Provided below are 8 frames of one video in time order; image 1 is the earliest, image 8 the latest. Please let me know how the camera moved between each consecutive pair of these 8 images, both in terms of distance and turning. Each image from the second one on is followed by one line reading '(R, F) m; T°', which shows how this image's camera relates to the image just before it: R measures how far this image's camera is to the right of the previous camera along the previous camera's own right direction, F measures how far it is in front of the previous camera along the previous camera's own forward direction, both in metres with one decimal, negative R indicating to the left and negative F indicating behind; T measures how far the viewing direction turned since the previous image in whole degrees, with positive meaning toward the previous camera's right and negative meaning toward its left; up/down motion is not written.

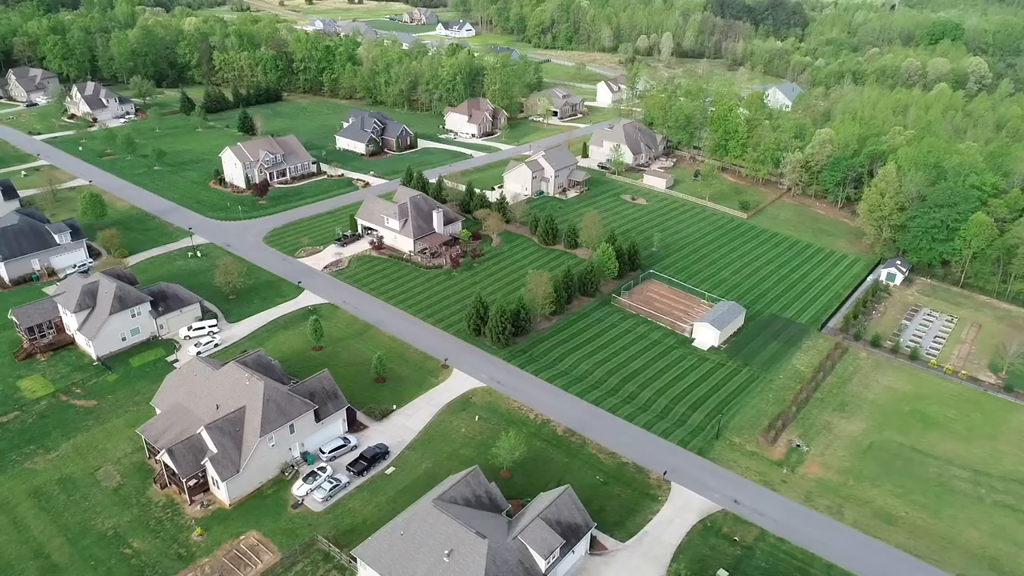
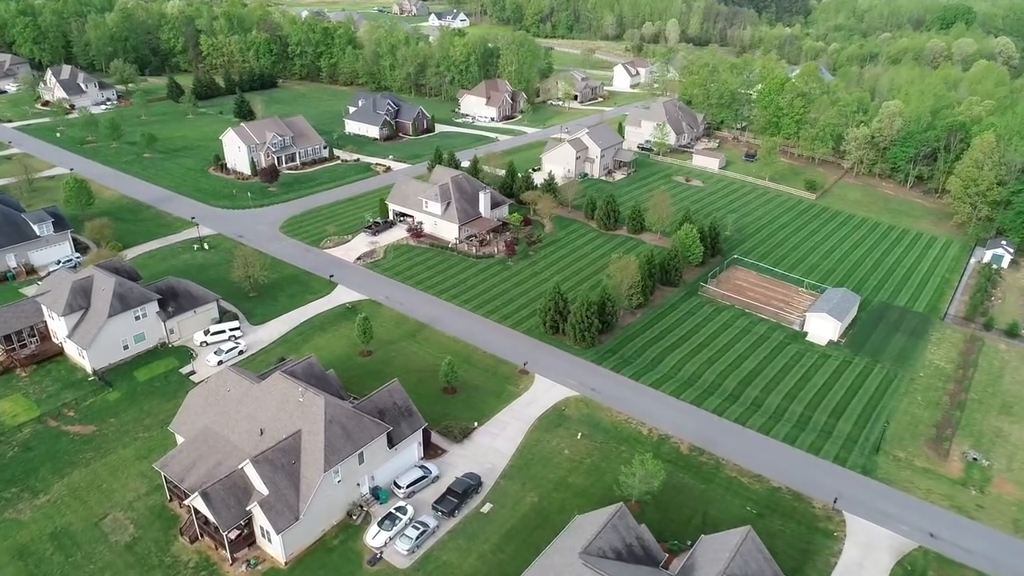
(-7.1, +9.8) m; +2°
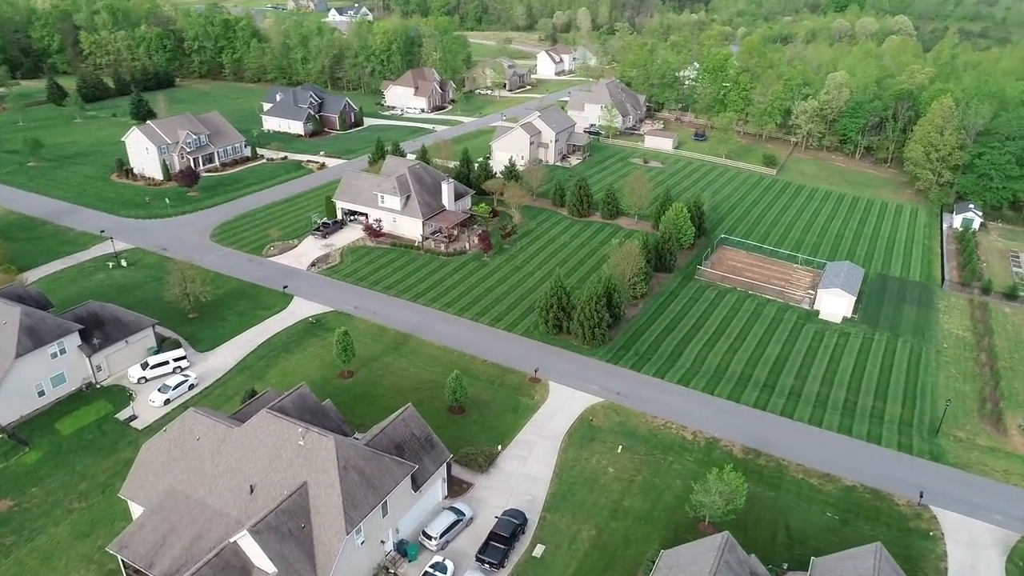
(-5.1, +6.4) m; +7°
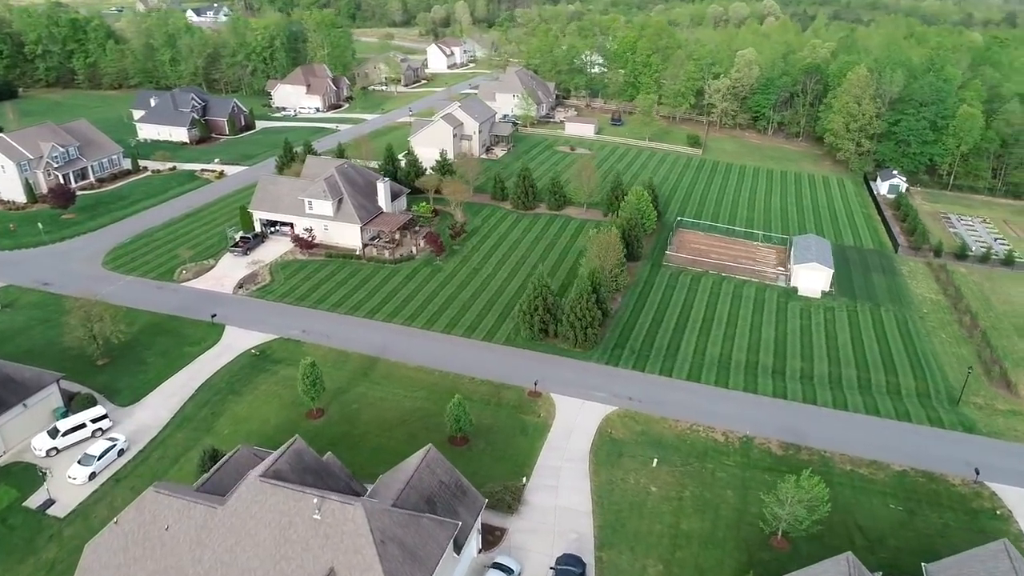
(-4.9, +5.3) m; +9°
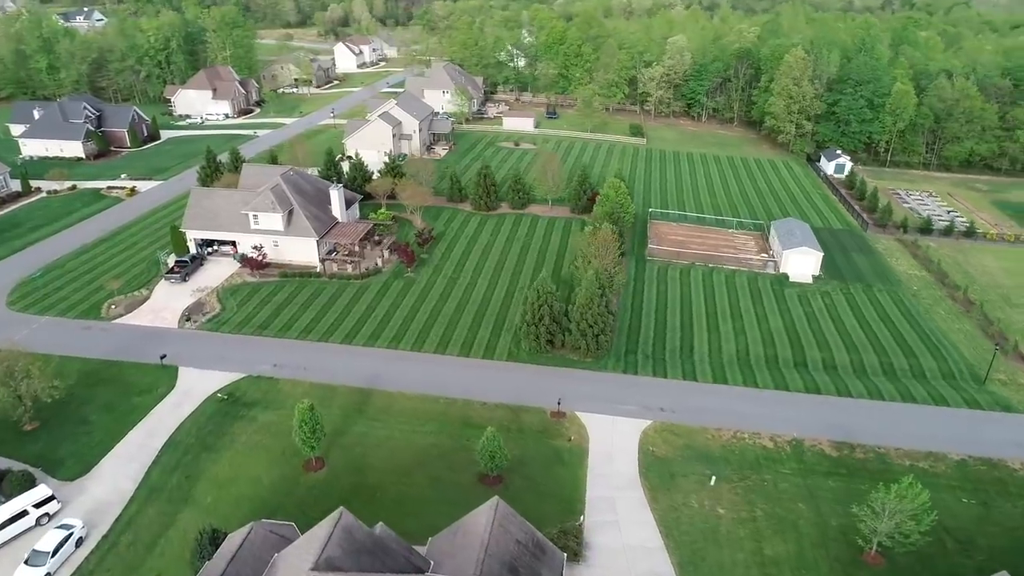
(-4.5, +4.2) m; +8°
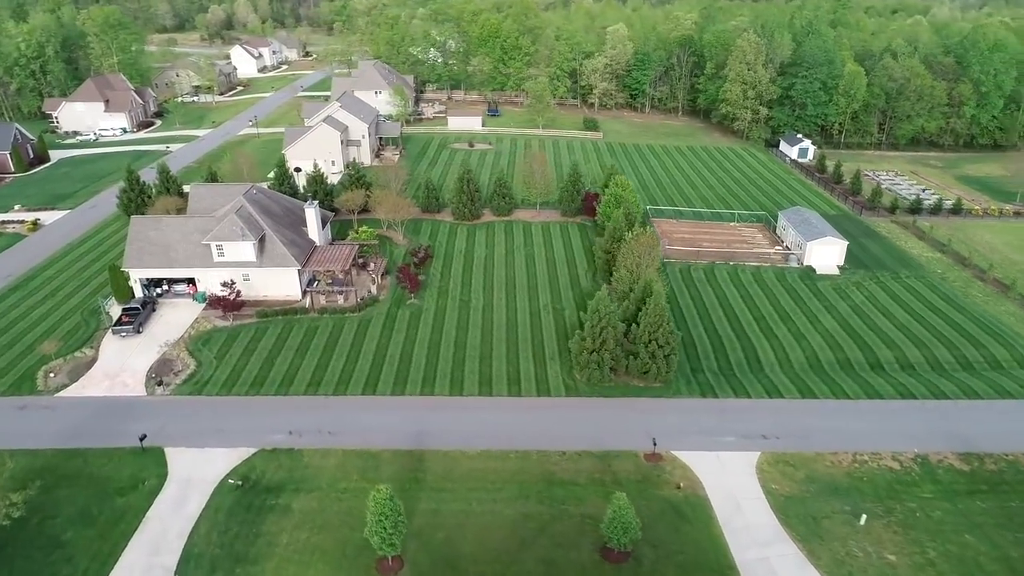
(-6.4, +5.6) m; +8°
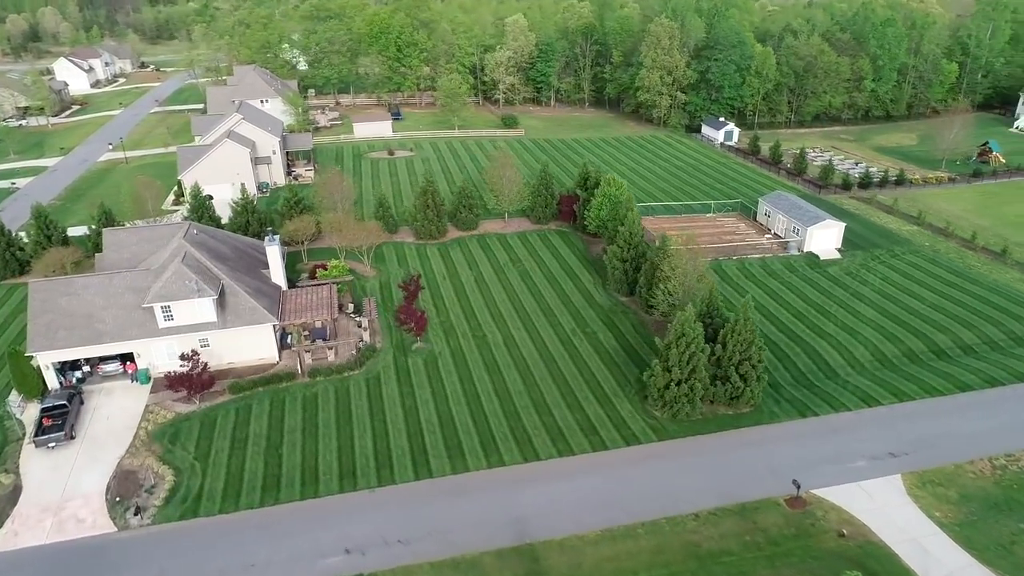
(-7.0, +6.1) m; +12°
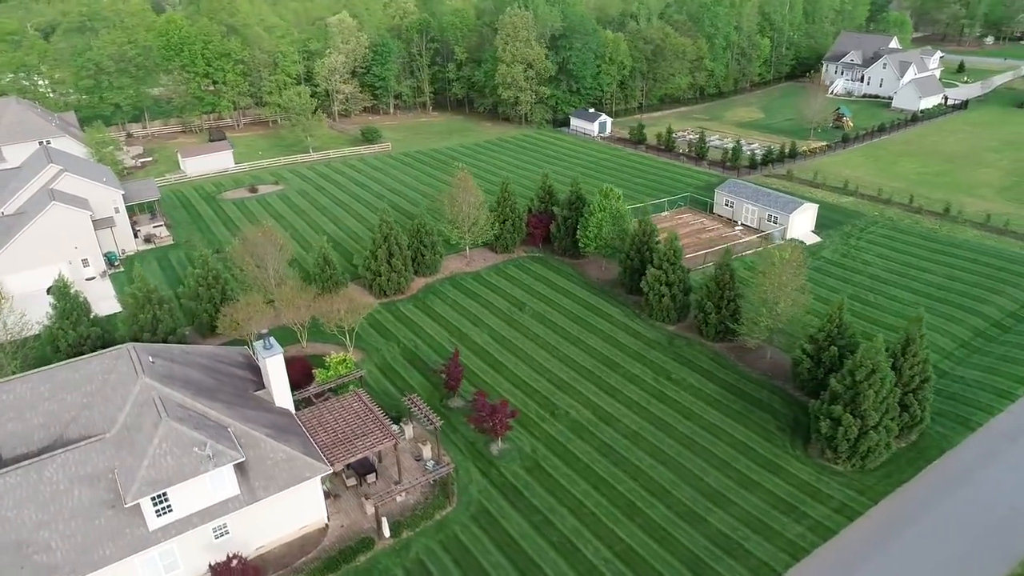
(-9.8, +8.5) m; +18°
